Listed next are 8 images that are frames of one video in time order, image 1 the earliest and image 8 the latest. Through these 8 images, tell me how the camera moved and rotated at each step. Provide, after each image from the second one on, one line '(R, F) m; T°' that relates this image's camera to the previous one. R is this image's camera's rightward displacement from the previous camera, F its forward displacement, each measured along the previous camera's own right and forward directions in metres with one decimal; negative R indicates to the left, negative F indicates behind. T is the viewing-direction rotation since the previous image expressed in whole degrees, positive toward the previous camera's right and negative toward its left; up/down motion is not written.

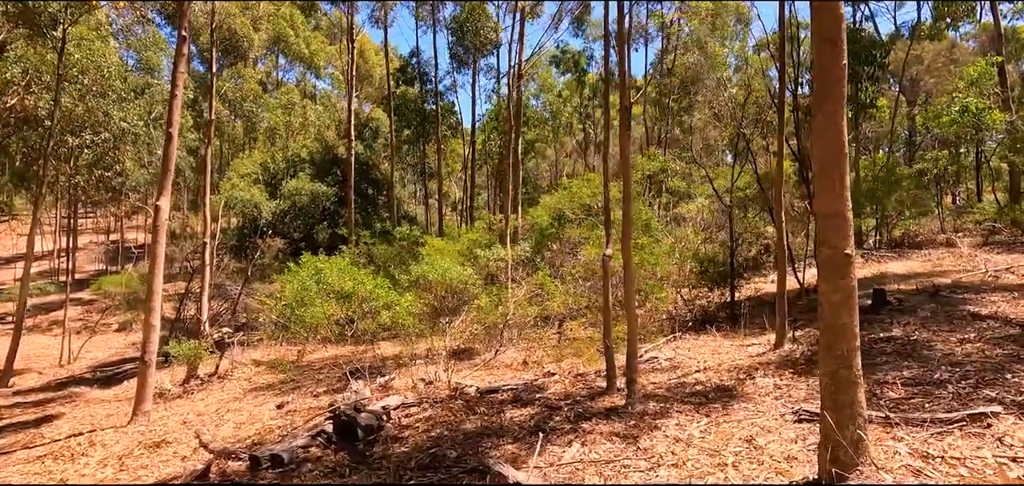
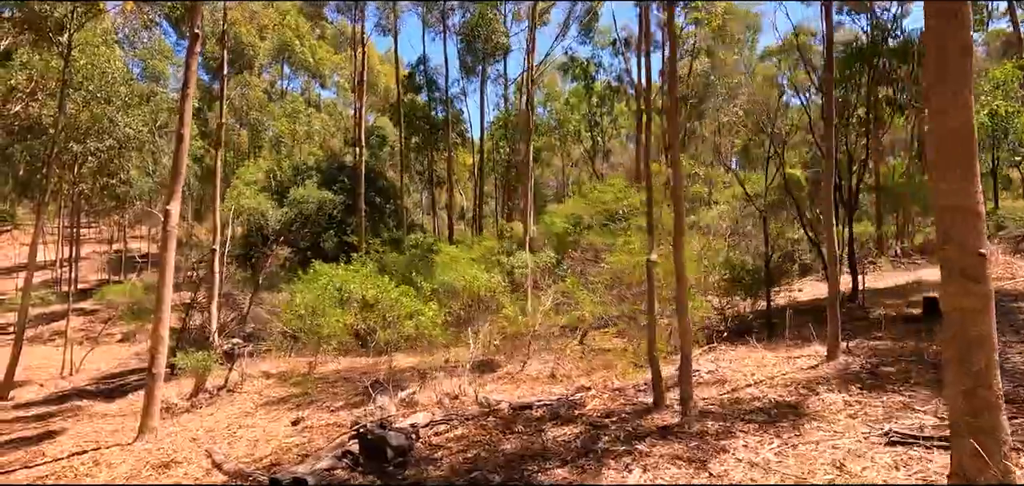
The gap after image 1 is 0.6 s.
(-0.3, +0.4) m; 0°
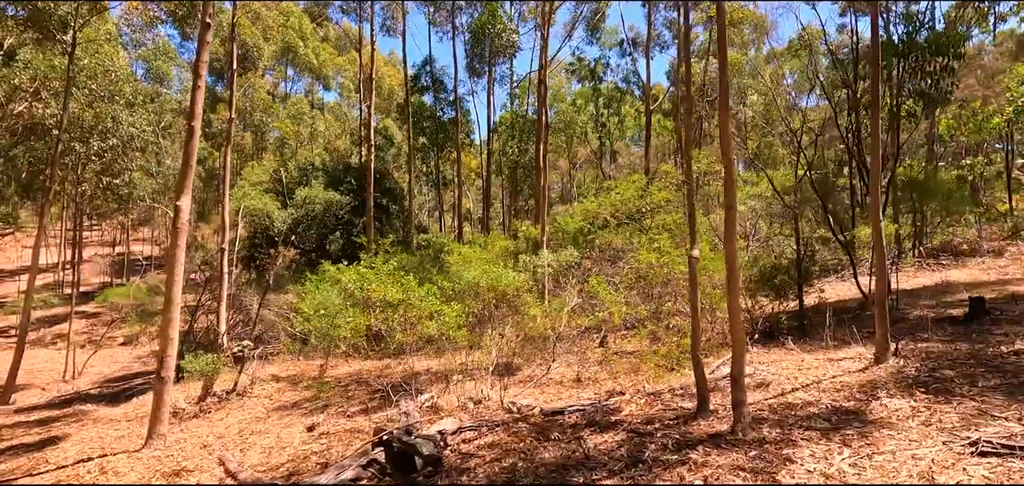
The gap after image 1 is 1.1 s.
(-0.3, +0.3) m; 0°
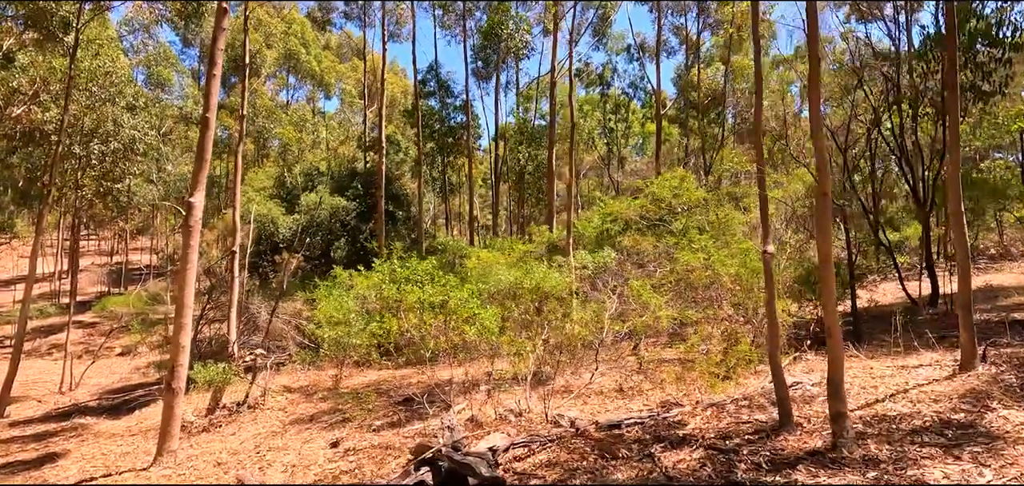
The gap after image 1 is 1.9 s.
(-0.5, +0.5) m; 0°
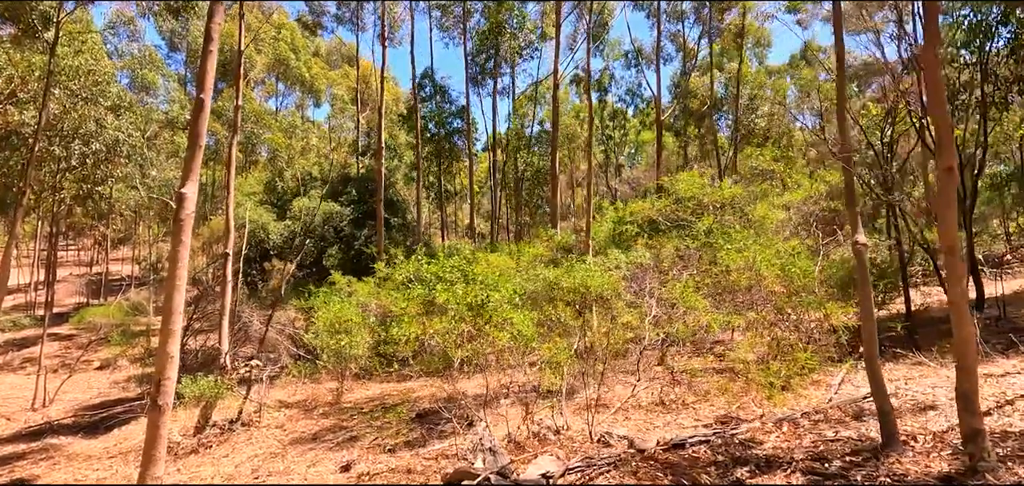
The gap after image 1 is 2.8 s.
(-0.5, +0.6) m; +1°
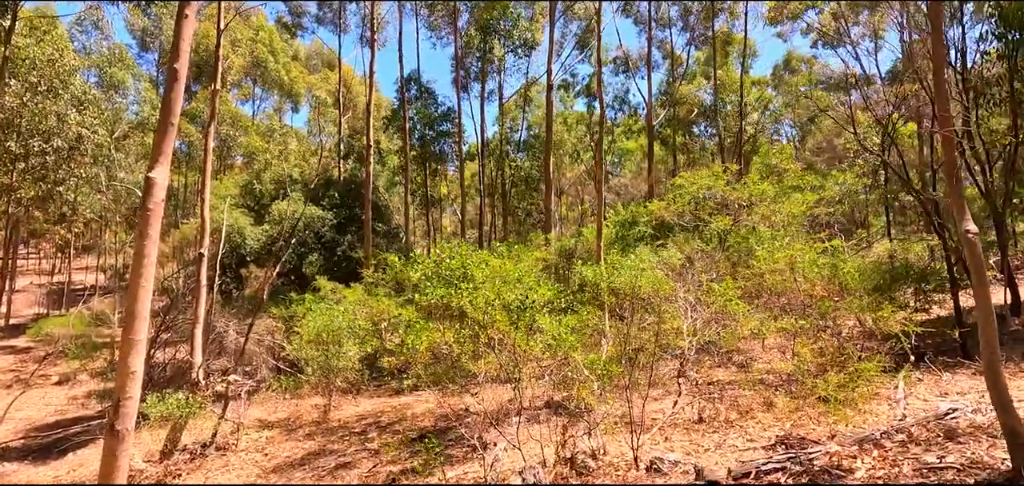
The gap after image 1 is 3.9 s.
(-0.4, +0.7) m; +2°
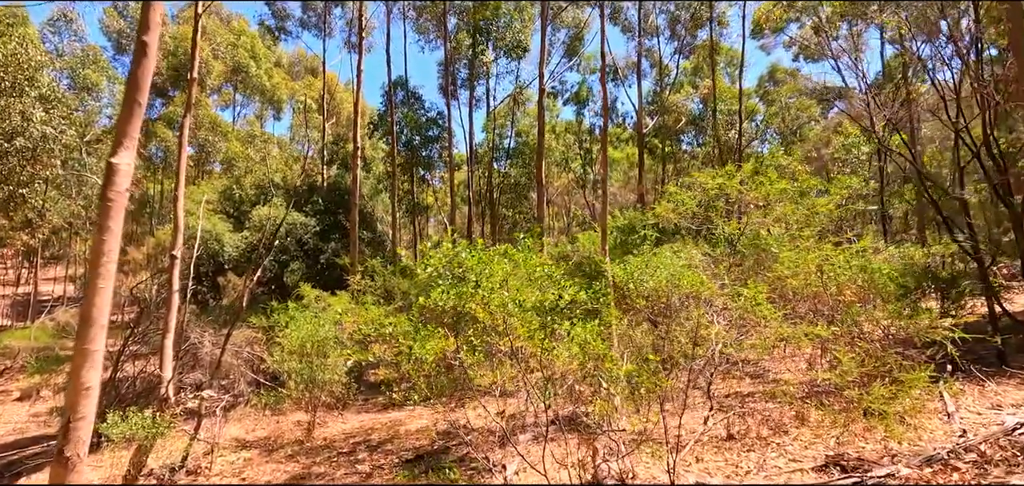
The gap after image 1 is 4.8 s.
(-0.2, +0.5) m; +2°
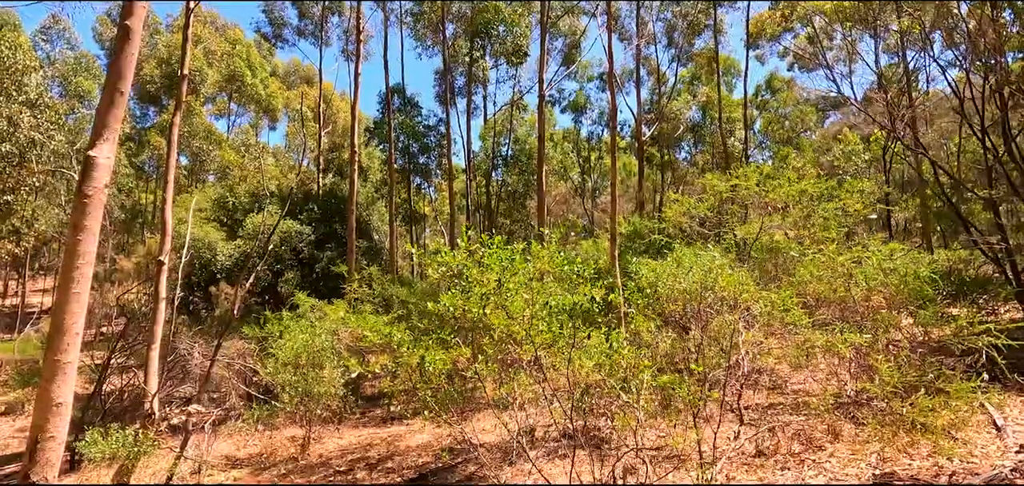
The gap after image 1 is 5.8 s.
(-0.1, +0.3) m; +1°
